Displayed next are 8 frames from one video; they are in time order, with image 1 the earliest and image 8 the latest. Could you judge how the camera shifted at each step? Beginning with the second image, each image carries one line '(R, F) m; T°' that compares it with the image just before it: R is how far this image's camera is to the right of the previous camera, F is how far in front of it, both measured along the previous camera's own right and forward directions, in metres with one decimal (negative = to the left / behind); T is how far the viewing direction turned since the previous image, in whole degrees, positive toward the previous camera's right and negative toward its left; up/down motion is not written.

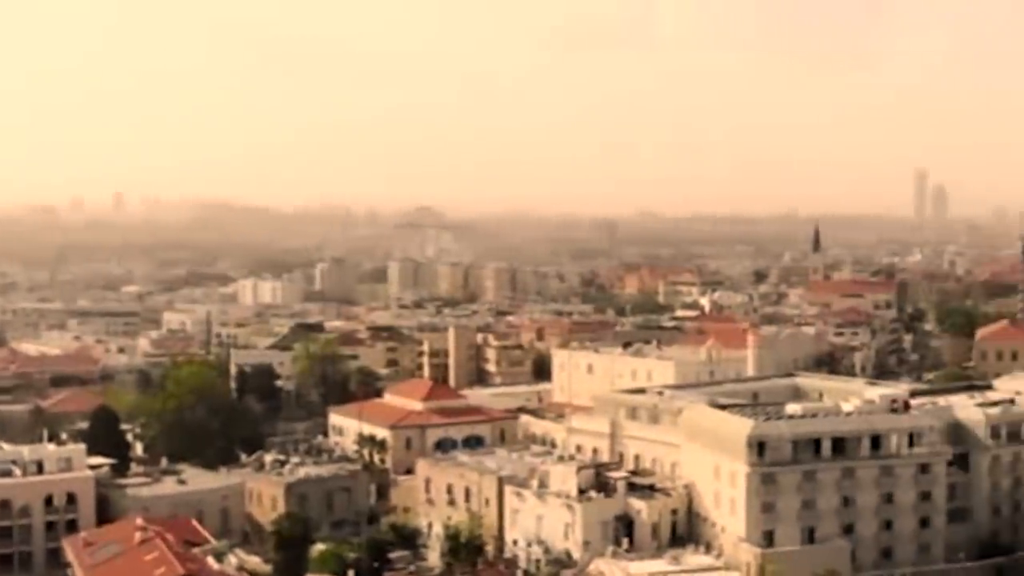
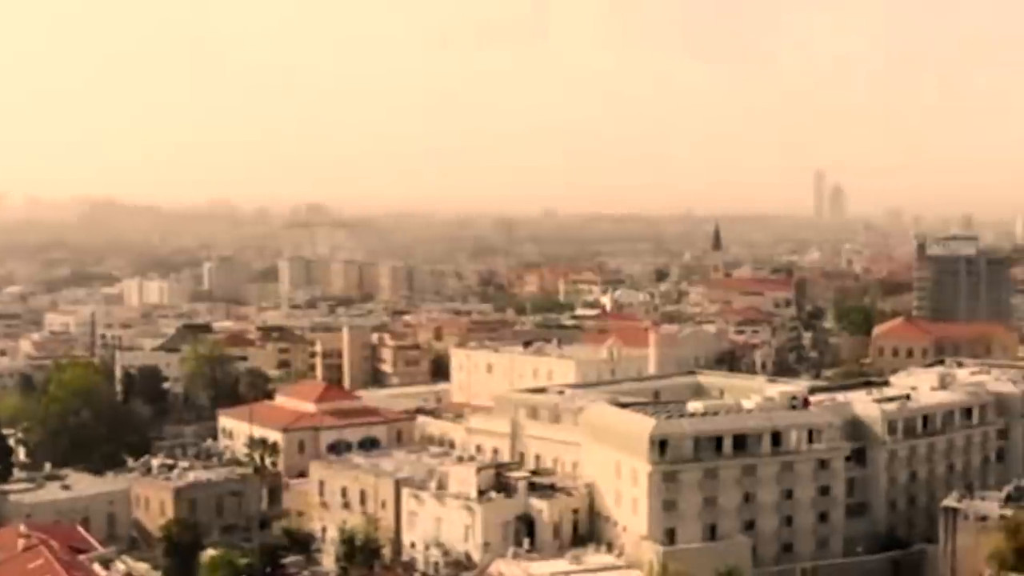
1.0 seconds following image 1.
(+0.3, +0.3) m; +4°
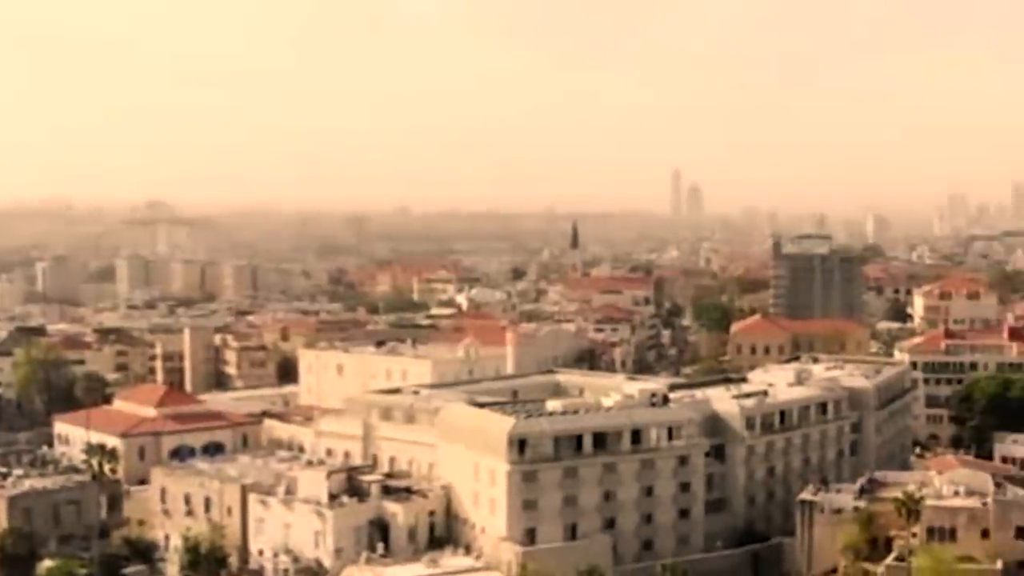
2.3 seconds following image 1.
(+0.5, +0.4) m; +6°
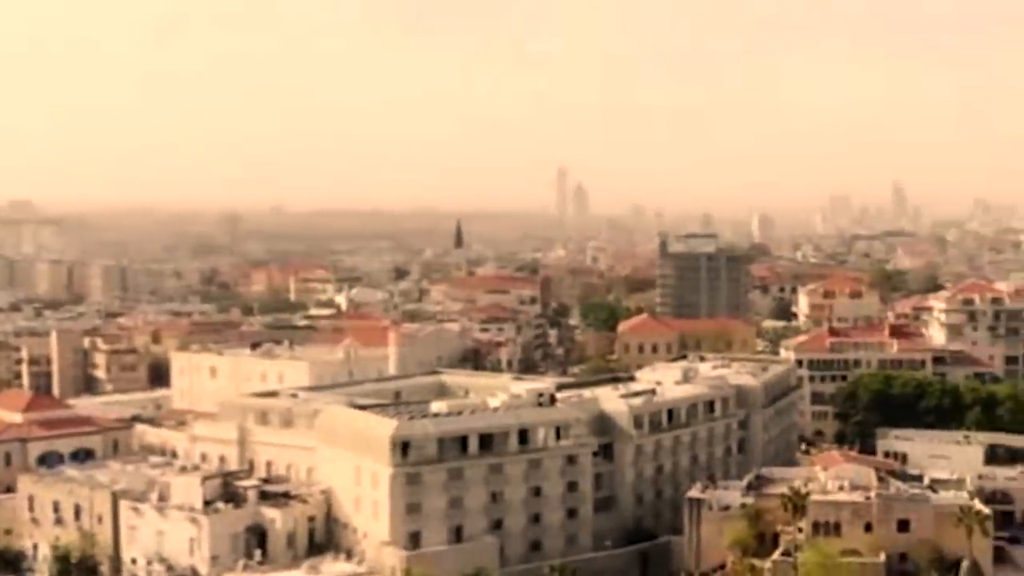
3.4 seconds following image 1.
(+0.4, +0.3) m; +4°
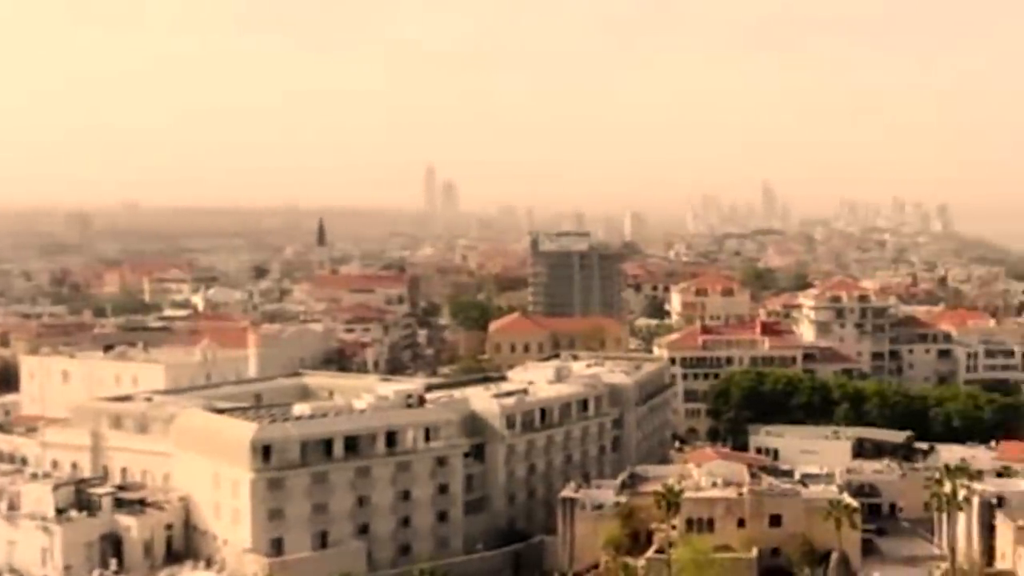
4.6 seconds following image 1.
(+0.5, +0.5) m; +5°
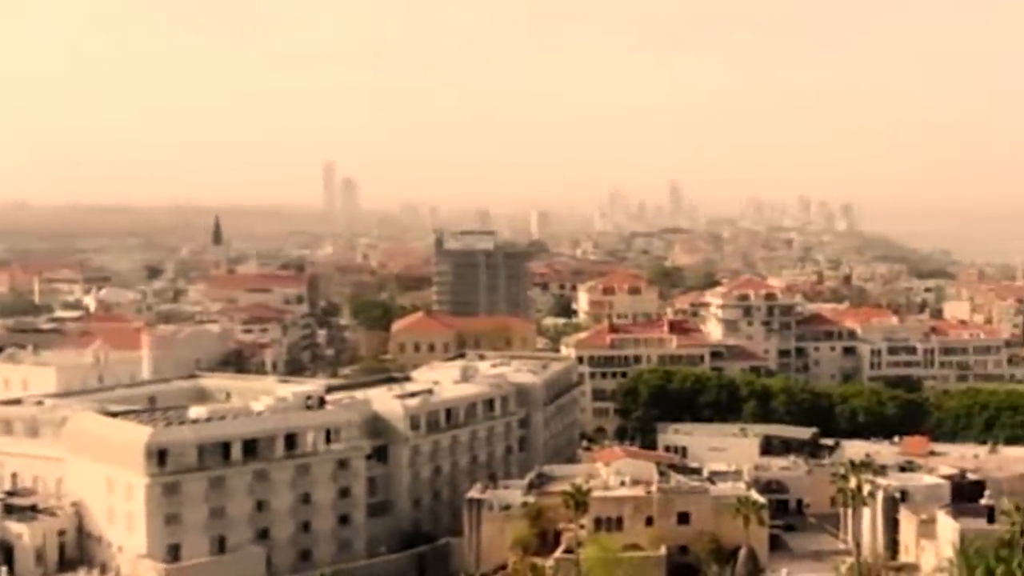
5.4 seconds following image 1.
(+0.4, +0.5) m; +4°
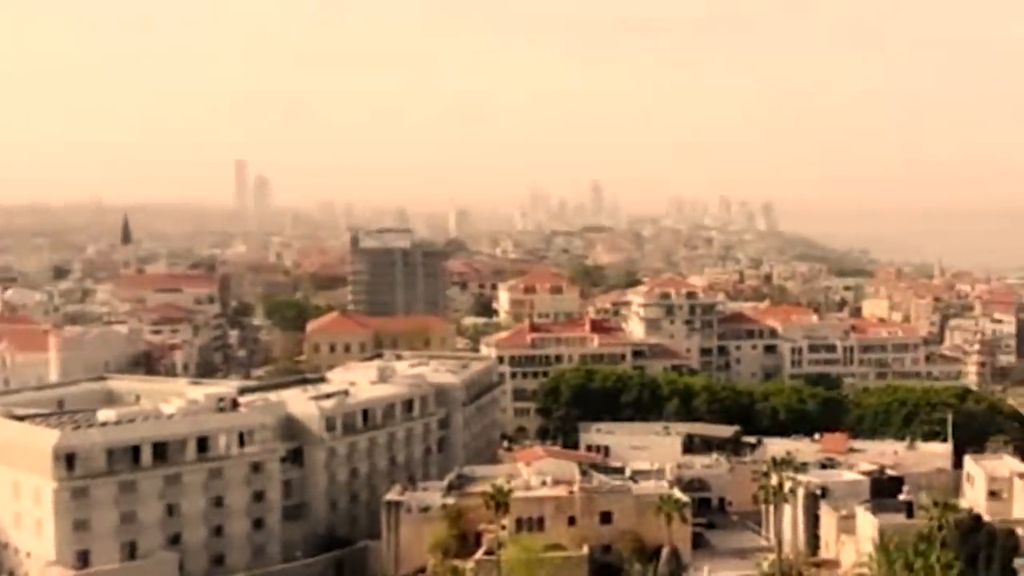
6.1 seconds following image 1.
(+0.4, +0.4) m; +3°
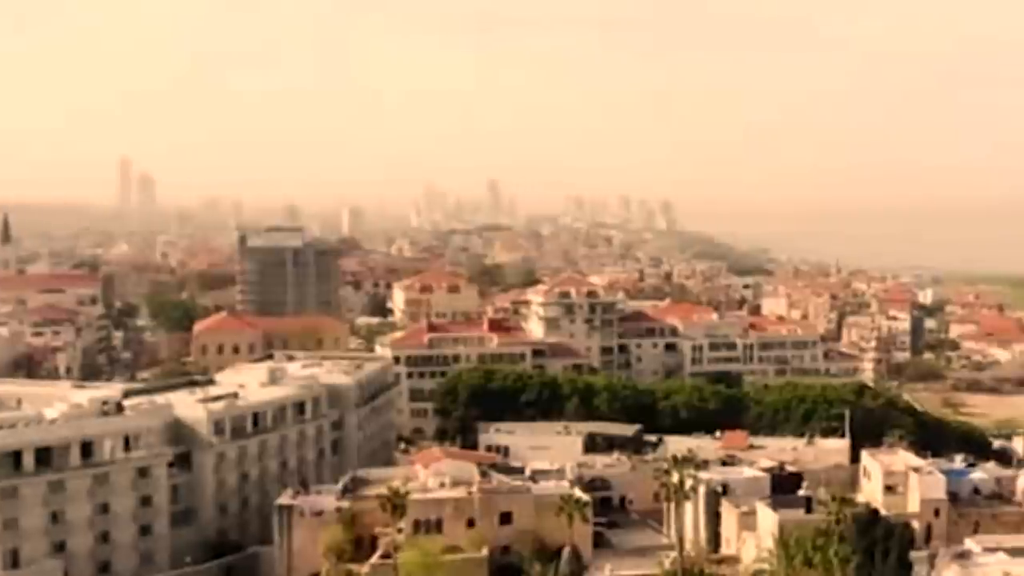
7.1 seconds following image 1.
(+0.5, +0.5) m; +4°
